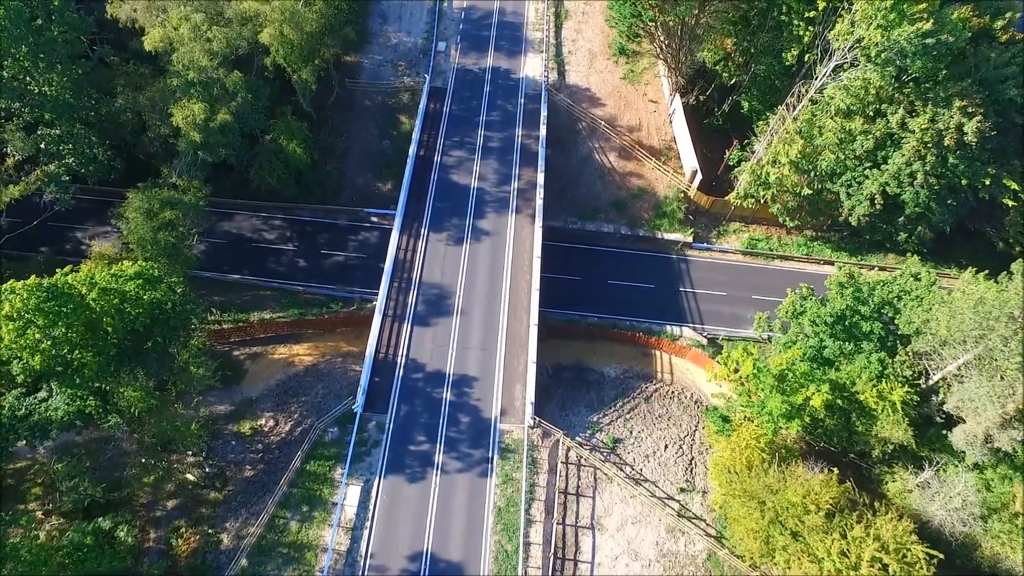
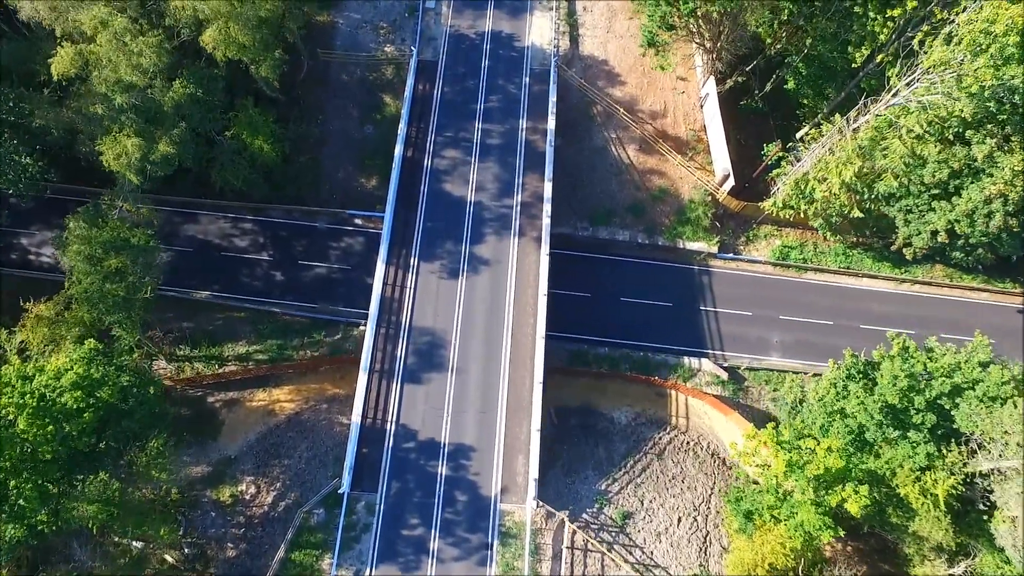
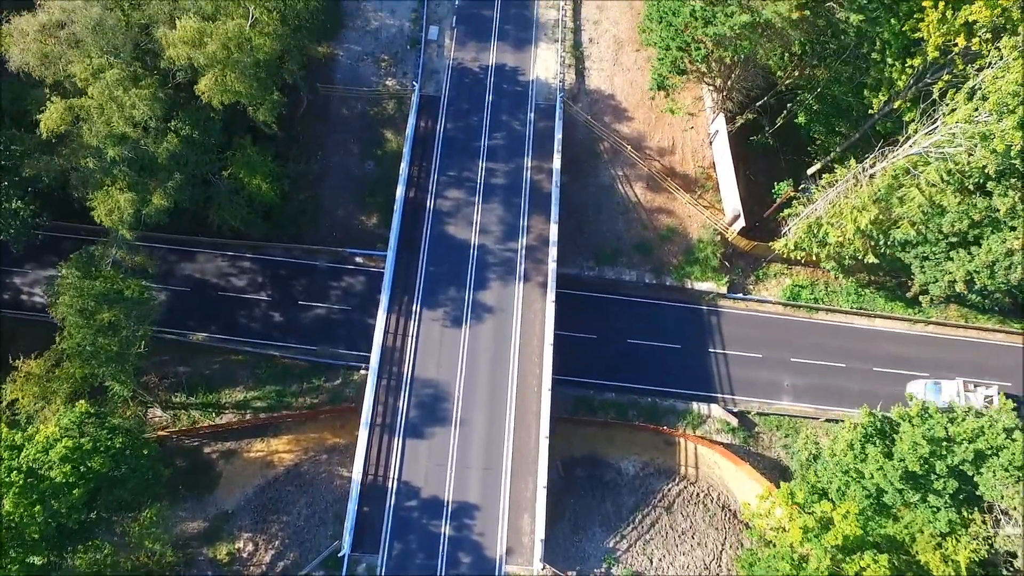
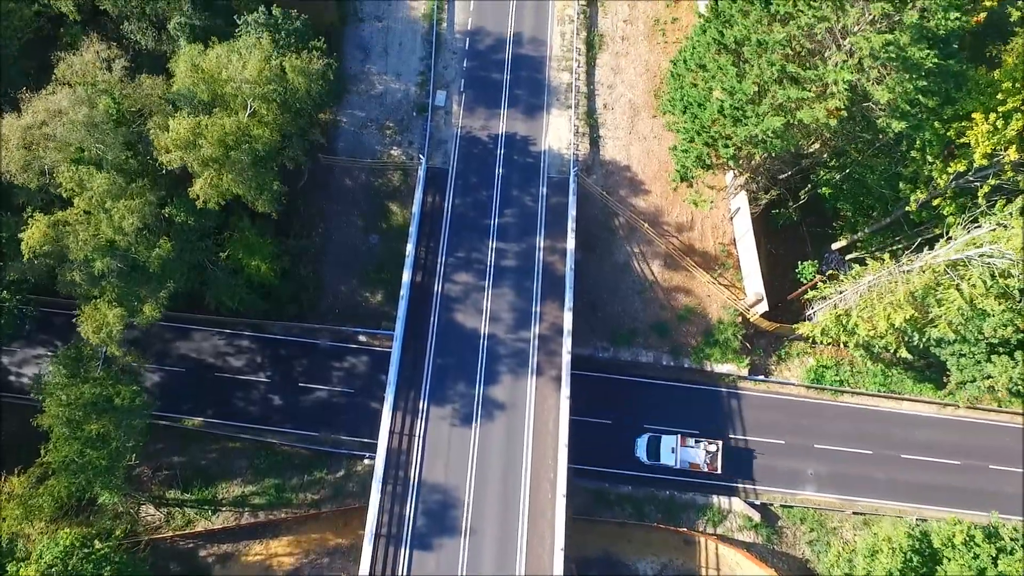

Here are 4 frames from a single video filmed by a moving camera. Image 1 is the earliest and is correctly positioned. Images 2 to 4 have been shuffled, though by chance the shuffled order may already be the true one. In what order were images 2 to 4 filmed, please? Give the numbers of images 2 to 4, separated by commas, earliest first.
2, 3, 4
